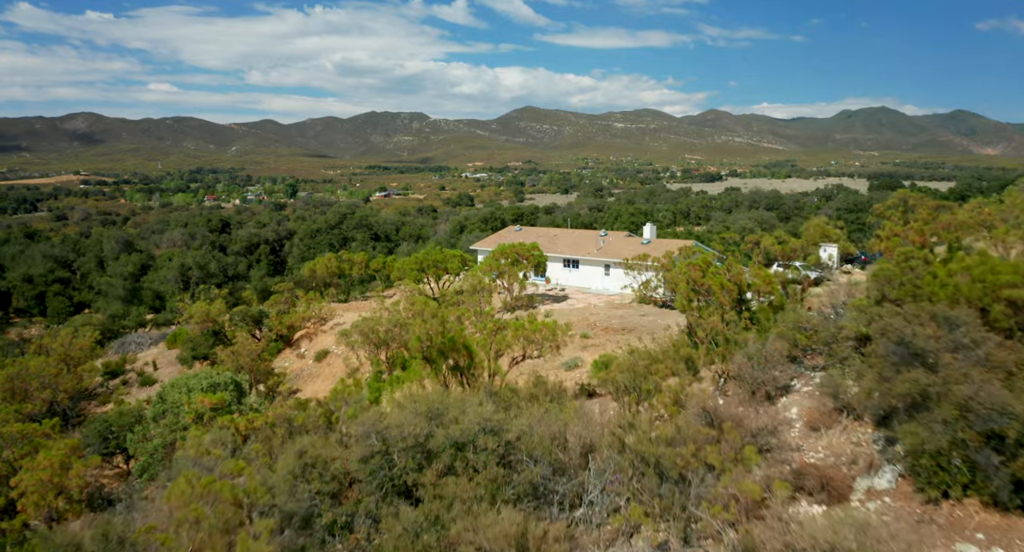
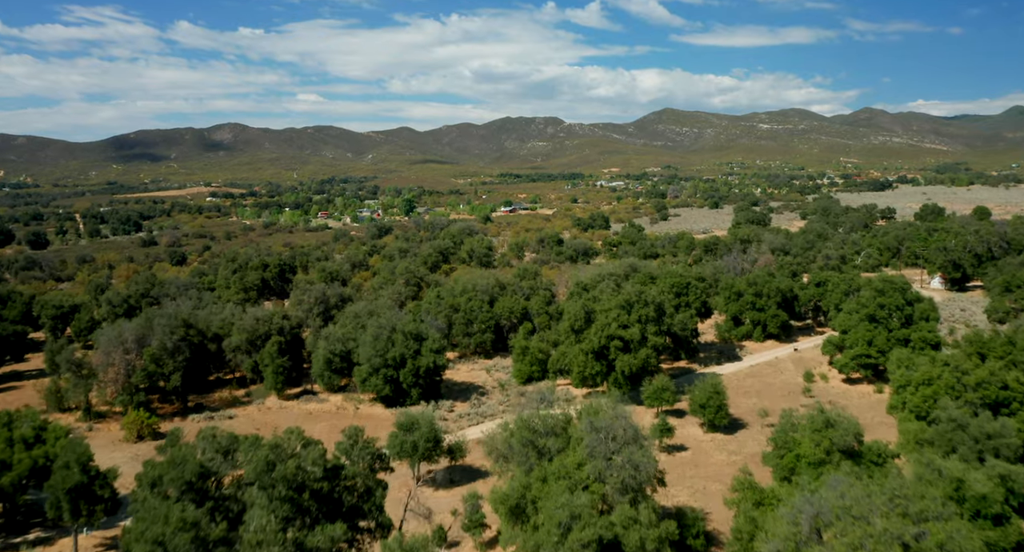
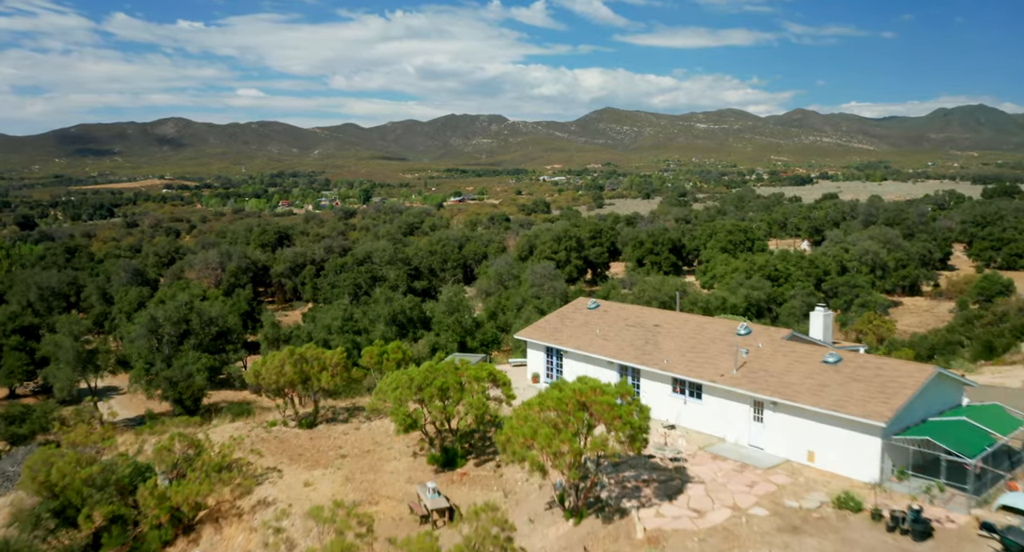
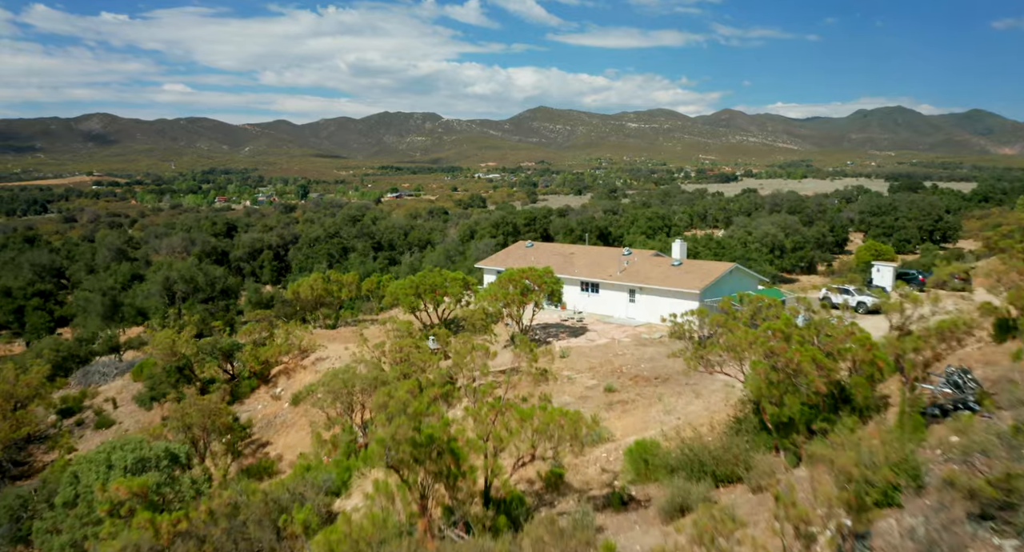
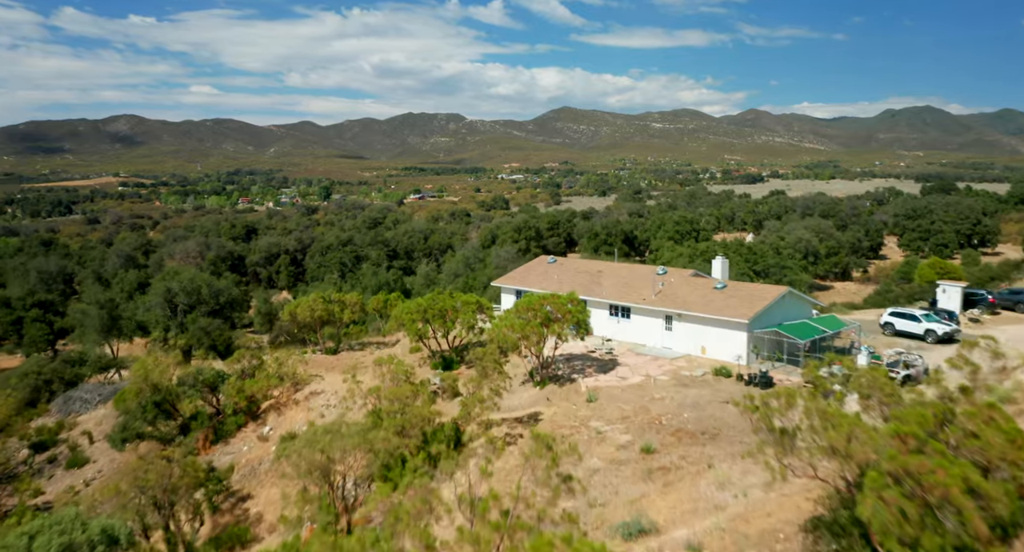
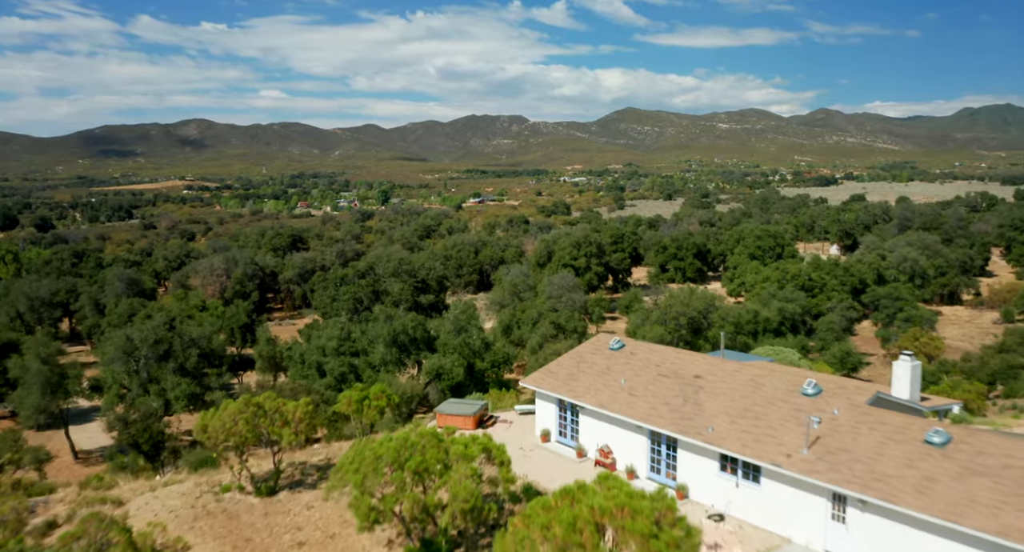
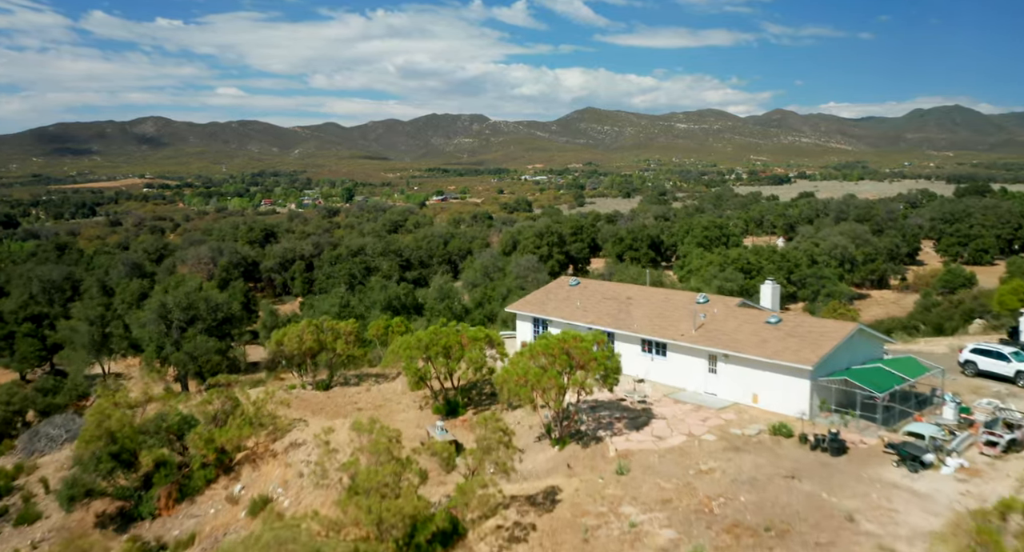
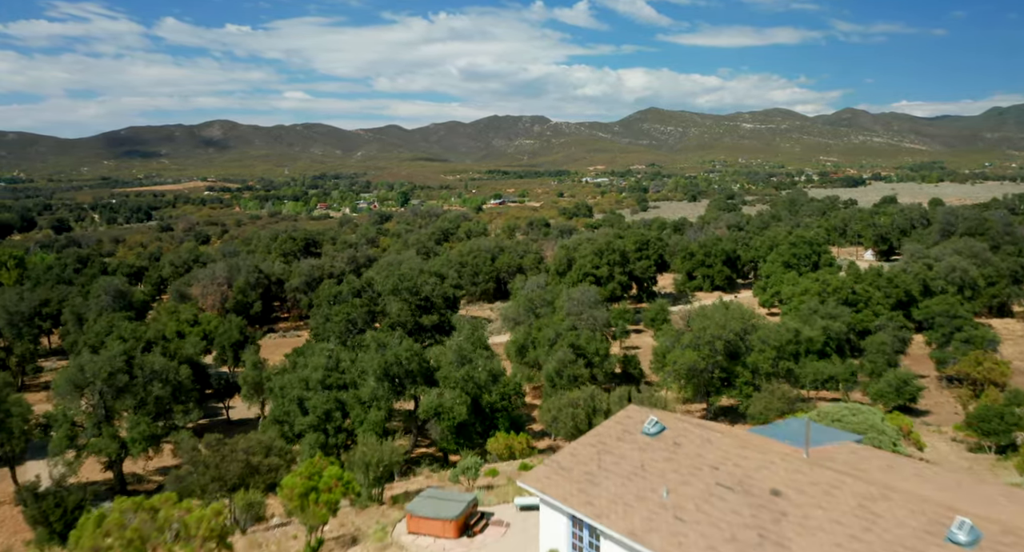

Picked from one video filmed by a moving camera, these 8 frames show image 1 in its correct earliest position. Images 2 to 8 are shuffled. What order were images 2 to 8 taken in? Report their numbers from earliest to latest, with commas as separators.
4, 5, 7, 3, 6, 8, 2
